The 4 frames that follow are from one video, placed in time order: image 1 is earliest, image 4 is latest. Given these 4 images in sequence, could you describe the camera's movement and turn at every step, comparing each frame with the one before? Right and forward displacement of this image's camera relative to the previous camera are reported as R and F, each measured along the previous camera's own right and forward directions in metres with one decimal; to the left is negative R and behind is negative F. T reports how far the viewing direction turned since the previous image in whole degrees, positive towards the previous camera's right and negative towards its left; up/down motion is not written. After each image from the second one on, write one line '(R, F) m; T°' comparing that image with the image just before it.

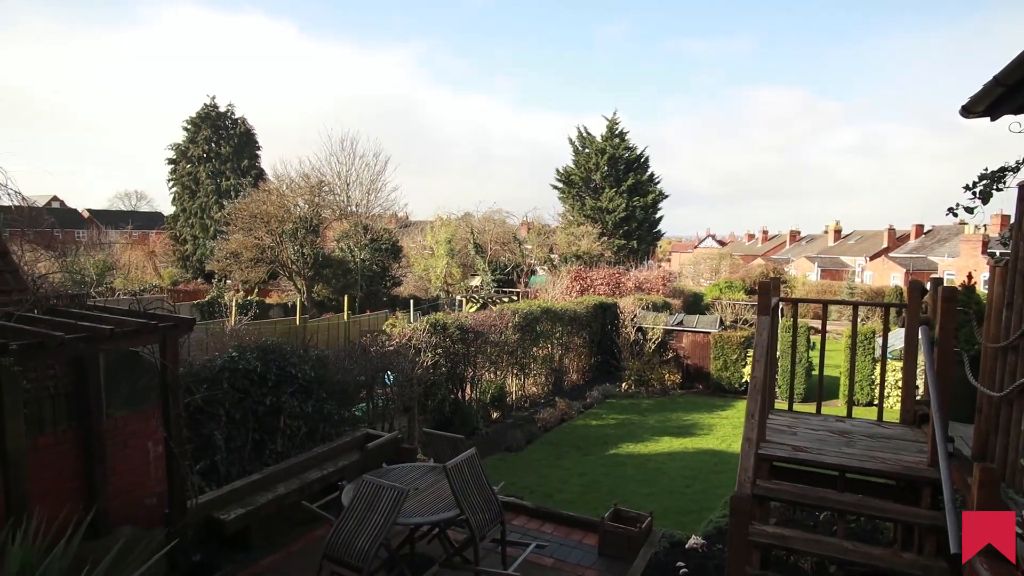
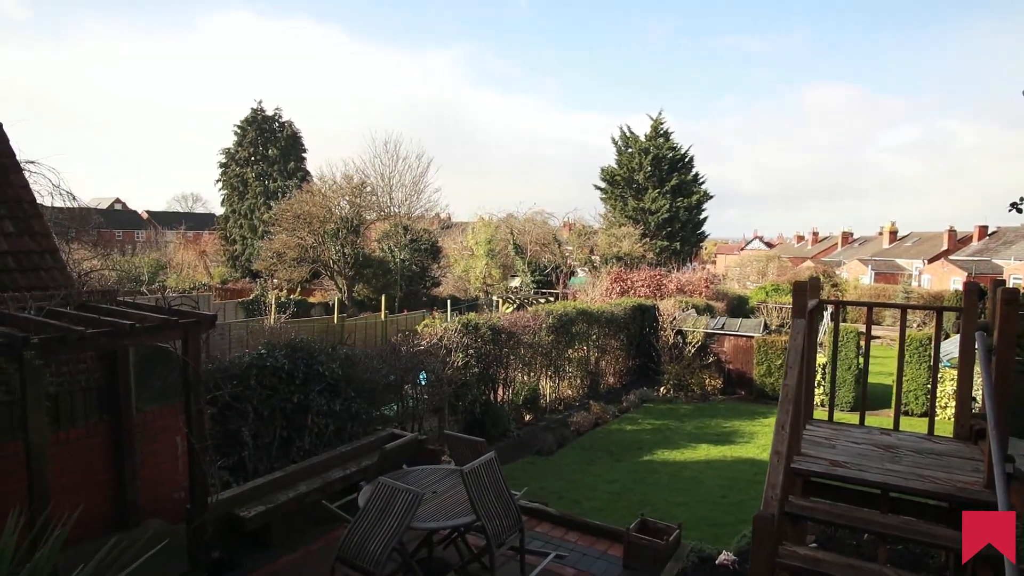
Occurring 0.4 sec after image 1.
(+0.1, +0.2) m; -4°
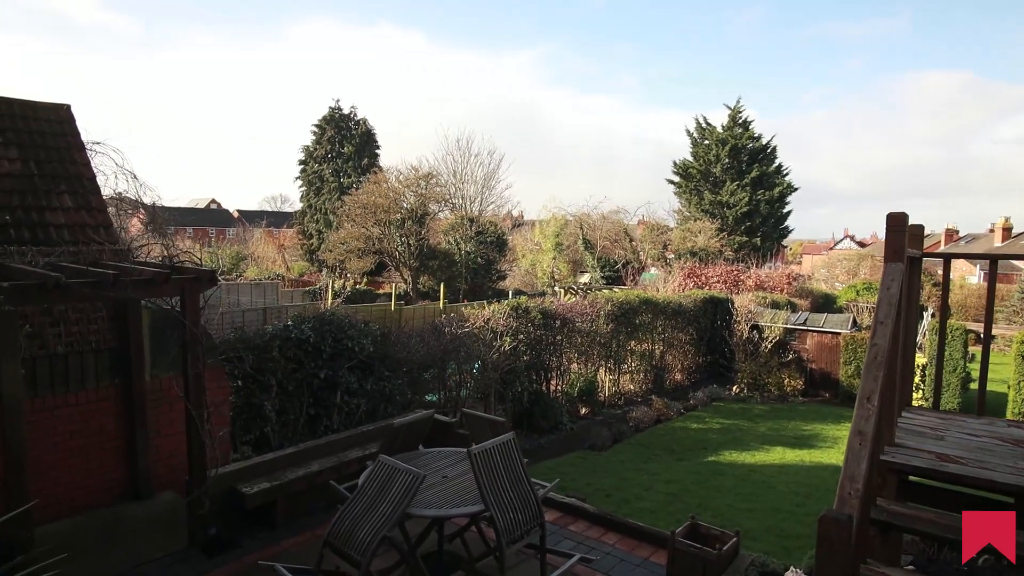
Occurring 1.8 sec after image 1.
(+0.3, +0.6) m; -7°
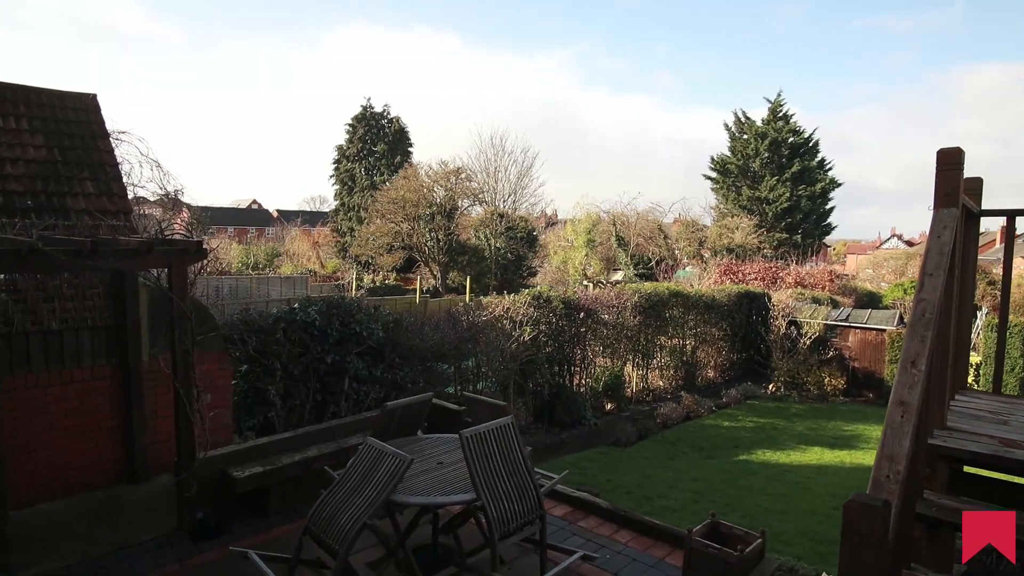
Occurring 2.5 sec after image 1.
(+0.2, +0.3) m; -3°
